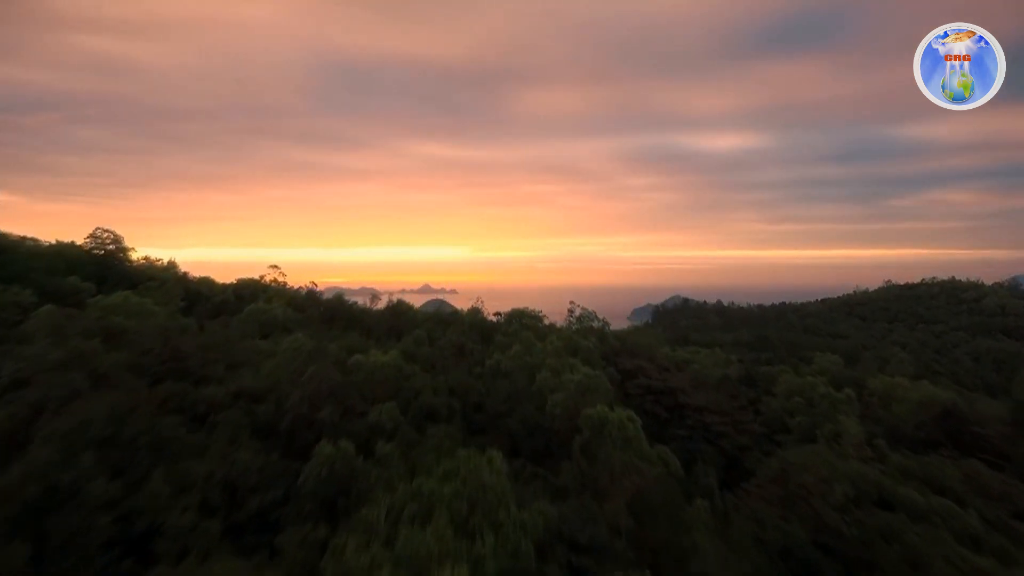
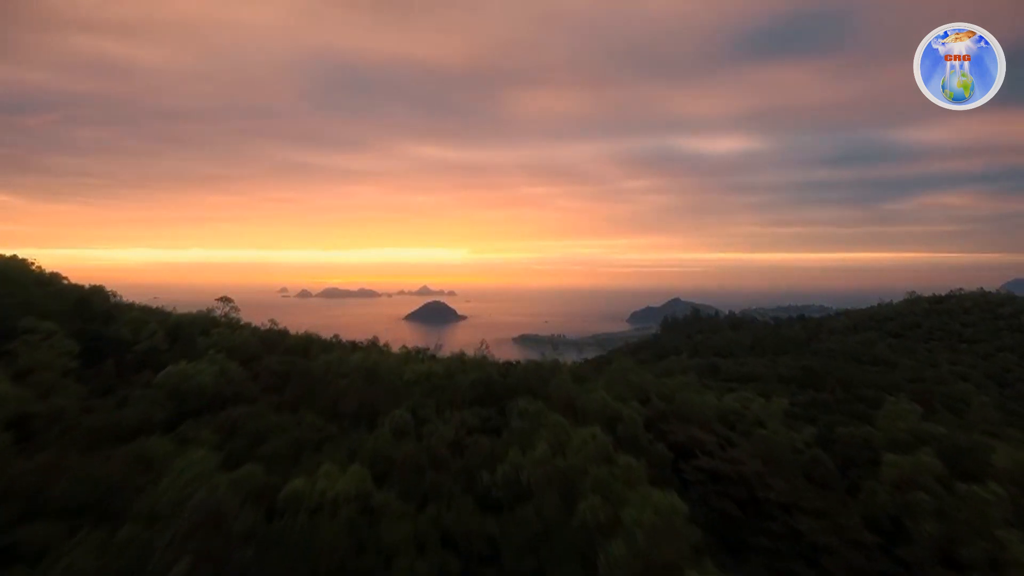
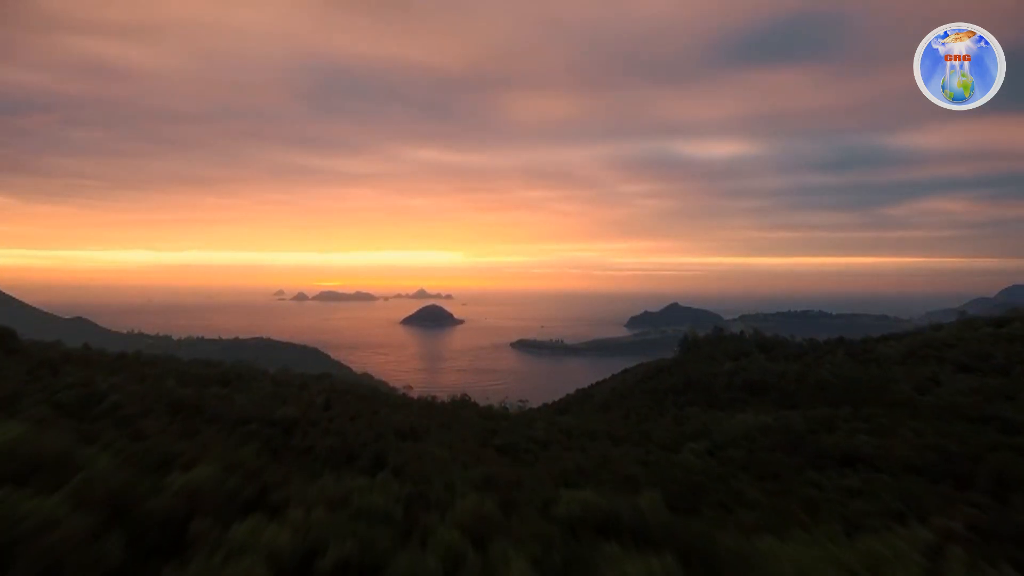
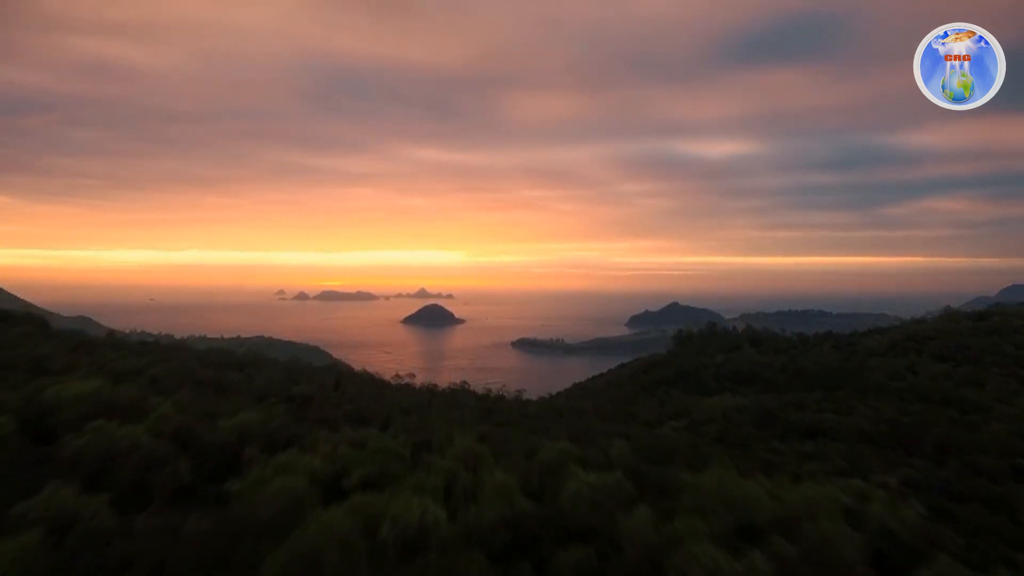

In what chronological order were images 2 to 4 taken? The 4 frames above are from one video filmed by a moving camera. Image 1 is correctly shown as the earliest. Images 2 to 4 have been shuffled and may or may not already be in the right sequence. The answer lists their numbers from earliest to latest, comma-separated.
2, 4, 3
